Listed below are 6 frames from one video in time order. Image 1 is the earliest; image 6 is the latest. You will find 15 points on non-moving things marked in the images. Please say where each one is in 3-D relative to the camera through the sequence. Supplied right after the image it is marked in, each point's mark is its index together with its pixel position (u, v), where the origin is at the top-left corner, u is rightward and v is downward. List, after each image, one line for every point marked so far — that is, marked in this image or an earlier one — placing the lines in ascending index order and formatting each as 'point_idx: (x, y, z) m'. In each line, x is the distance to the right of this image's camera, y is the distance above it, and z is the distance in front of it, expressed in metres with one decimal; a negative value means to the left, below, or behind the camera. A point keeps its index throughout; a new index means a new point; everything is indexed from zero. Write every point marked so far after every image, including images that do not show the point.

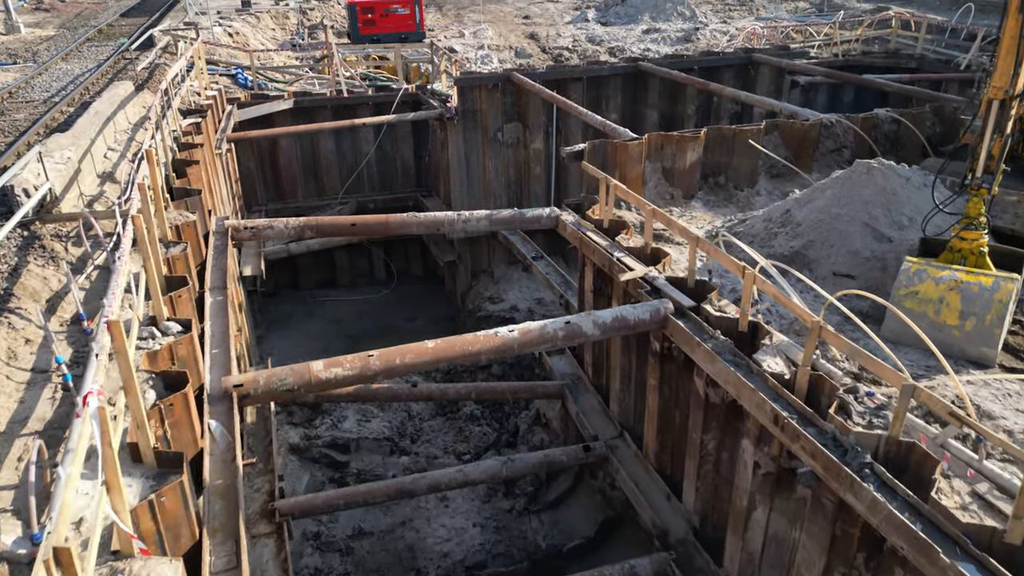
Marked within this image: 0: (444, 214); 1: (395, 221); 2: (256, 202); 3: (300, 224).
0: (-0.8, +0.9, +7.7) m
1: (-1.4, +0.8, +7.6) m
2: (-5.6, +1.9, +13.8) m
3: (-2.5, +0.8, +7.5) m
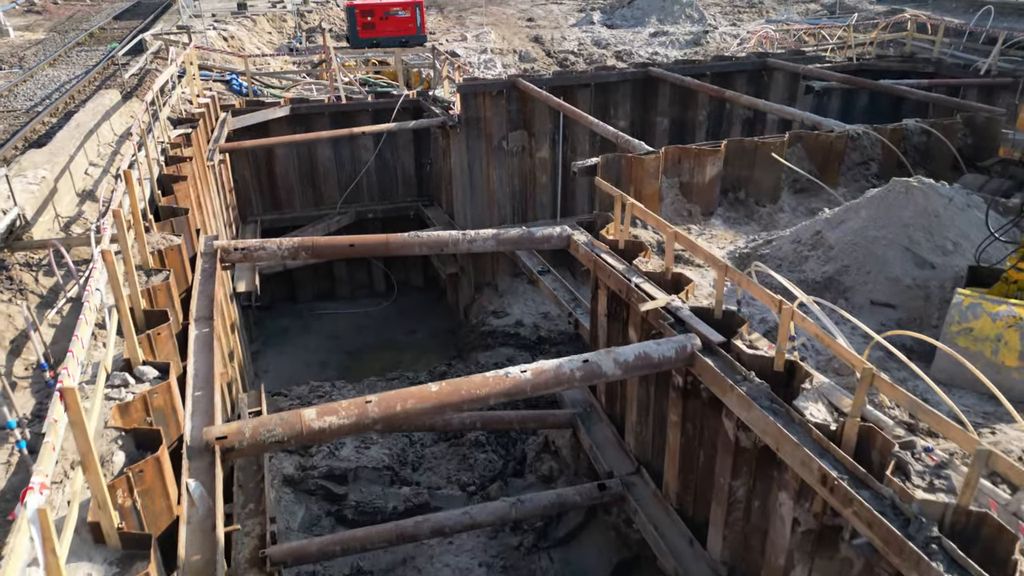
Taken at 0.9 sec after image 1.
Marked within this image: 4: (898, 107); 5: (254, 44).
0: (-0.7, +0.6, +7.2) m
1: (-1.3, +0.5, +7.1) m
2: (-5.5, +1.6, +13.3) m
3: (-2.4, +0.5, +7.0) m
4: (+8.2, +3.9, +13.4) m
5: (-8.2, +7.6, +19.8) m
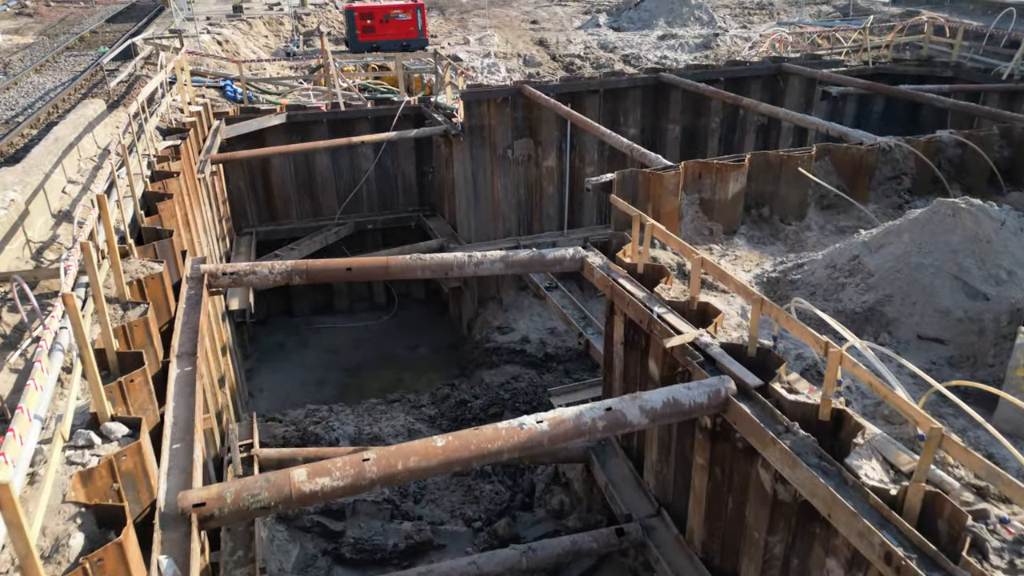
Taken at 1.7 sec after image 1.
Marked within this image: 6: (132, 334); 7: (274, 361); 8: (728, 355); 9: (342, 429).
0: (-0.6, +0.3, +6.7) m
1: (-1.2, +0.2, +6.6) m
2: (-5.4, +1.3, +12.8) m
3: (-2.3, +0.2, +6.5) m
4: (+8.3, +3.6, +12.9) m
5: (-8.1, +7.3, +19.3) m
6: (-3.0, -0.4, +4.9) m
7: (-4.7, -1.4, +12.4) m
8: (+1.7, -0.5, +5.1) m
9: (-2.4, -2.0, +9.1) m
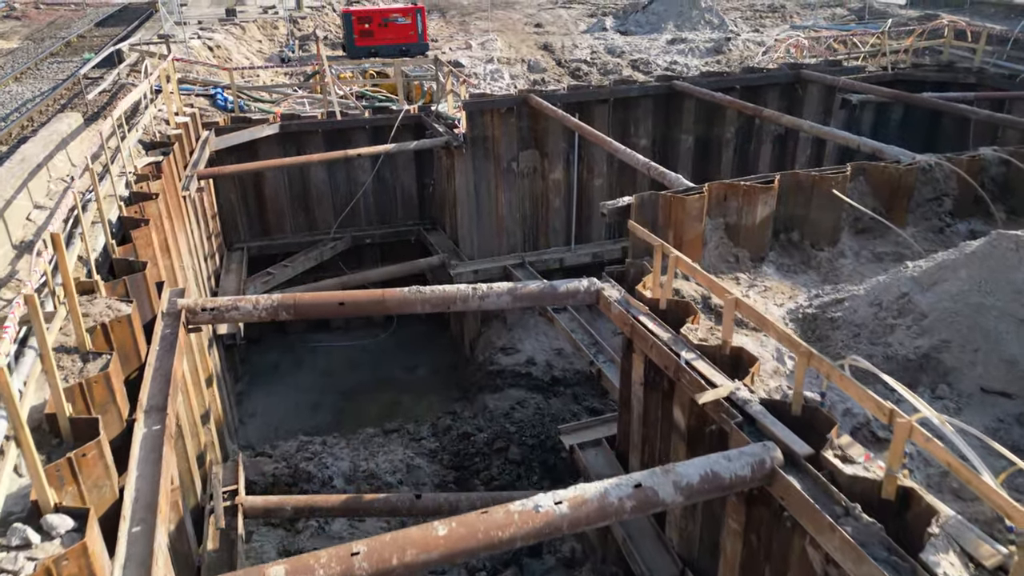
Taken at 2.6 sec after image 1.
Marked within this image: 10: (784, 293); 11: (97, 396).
0: (-0.5, 0.0, +6.1) m
1: (-1.1, -0.1, +6.0) m
2: (-5.3, +1.0, +12.2) m
3: (-2.2, -0.1, +5.9) m
4: (+8.4, +3.2, +12.3) m
5: (-8.0, +7.0, +18.7) m
6: (-2.9, -0.7, +4.3) m
7: (-4.6, -1.8, +11.8) m
8: (+1.8, -0.9, +4.5) m
9: (-2.4, -2.4, +8.5) m
10: (+2.7, 0.0, +6.4) m
11: (-2.9, -0.7, +4.4) m
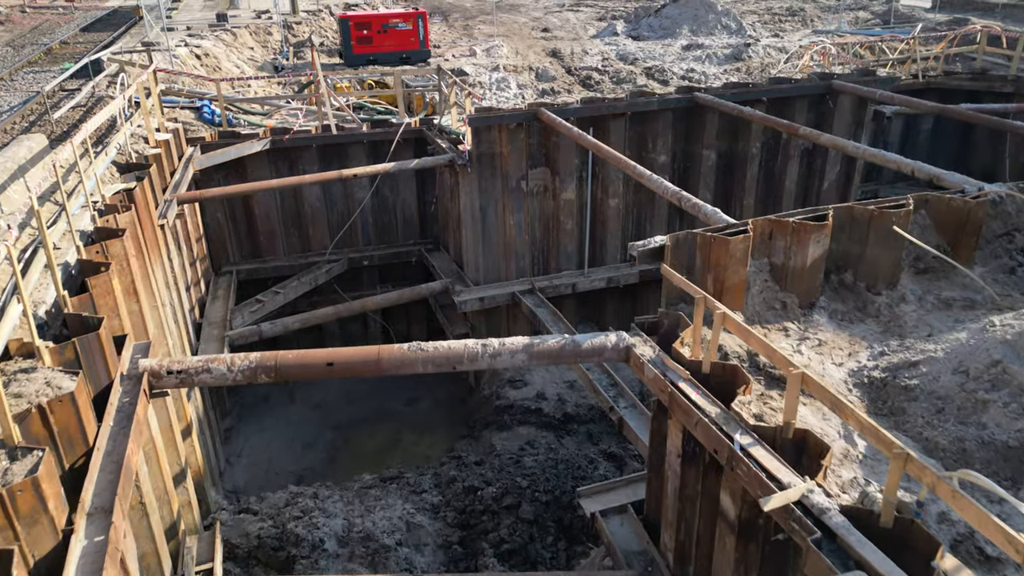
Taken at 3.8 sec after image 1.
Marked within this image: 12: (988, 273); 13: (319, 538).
0: (-0.4, -0.5, +5.3) m
1: (-1.0, -0.6, +5.2) m
2: (-5.1, +0.5, +11.4) m
3: (-2.1, -0.6, +5.1) m
4: (+8.5, +2.8, +11.4) m
5: (-7.8, +6.5, +17.9) m
6: (-2.8, -1.2, +3.5) m
7: (-4.4, -2.3, +10.9) m
8: (+2.0, -1.4, +3.6) m
9: (-2.2, -2.9, +7.6) m
10: (+2.9, -0.5, +5.5) m
11: (-2.8, -1.2, +3.5) m
12: (+4.7, +0.1, +6.2) m
13: (-2.3, -2.9, +7.5) m
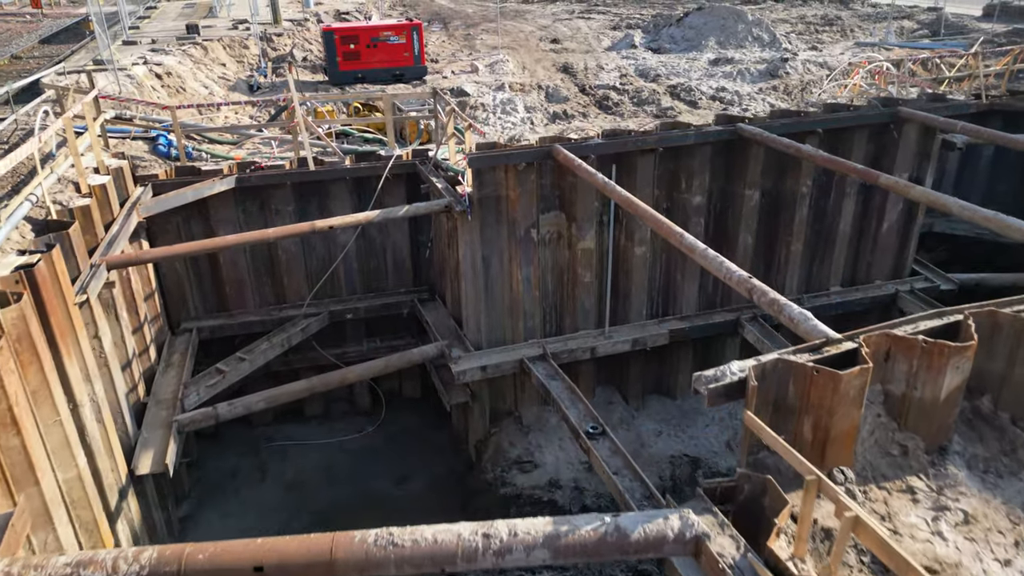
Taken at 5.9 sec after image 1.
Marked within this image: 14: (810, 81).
0: (-0.3, -1.4, +3.6) m
1: (-0.9, -1.5, +3.5) m
2: (-5.0, -0.4, +9.7) m
3: (-2.0, -1.6, +3.4) m
4: (+8.6, +1.8, +9.7) m
5: (-7.7, +5.6, +16.3) m
6: (-2.7, -2.1, +1.8) m
7: (-4.3, -3.2, +9.3) m
8: (+2.0, -2.3, +1.9) m
9: (-2.1, -3.8, +6.0) m
10: (+3.0, -1.5, +3.8) m
11: (-2.7, -2.2, +1.9) m
12: (+4.8, -0.8, +4.5) m
13: (-2.2, -3.9, +5.8) m
14: (+8.6, +6.6, +19.4) m
